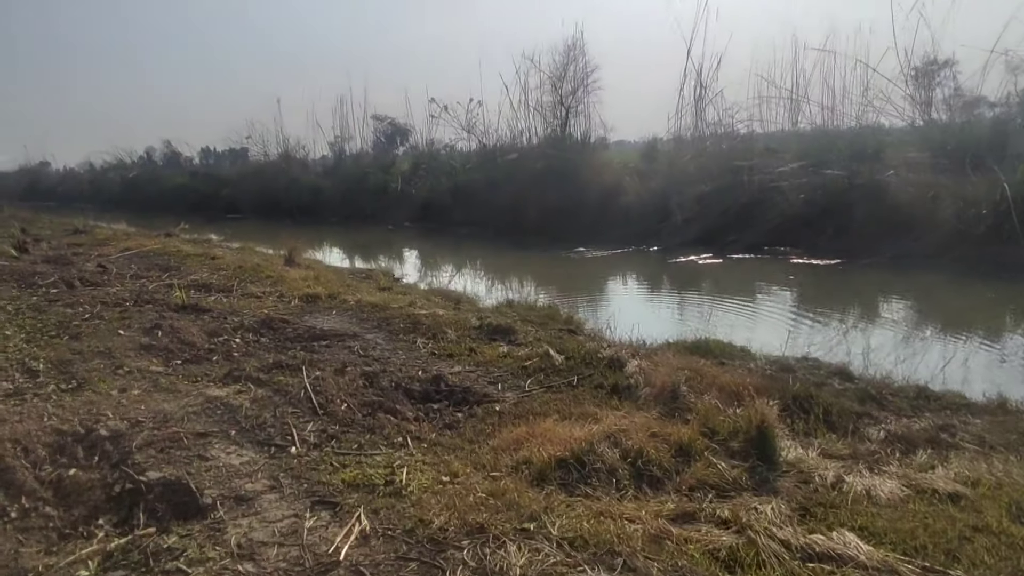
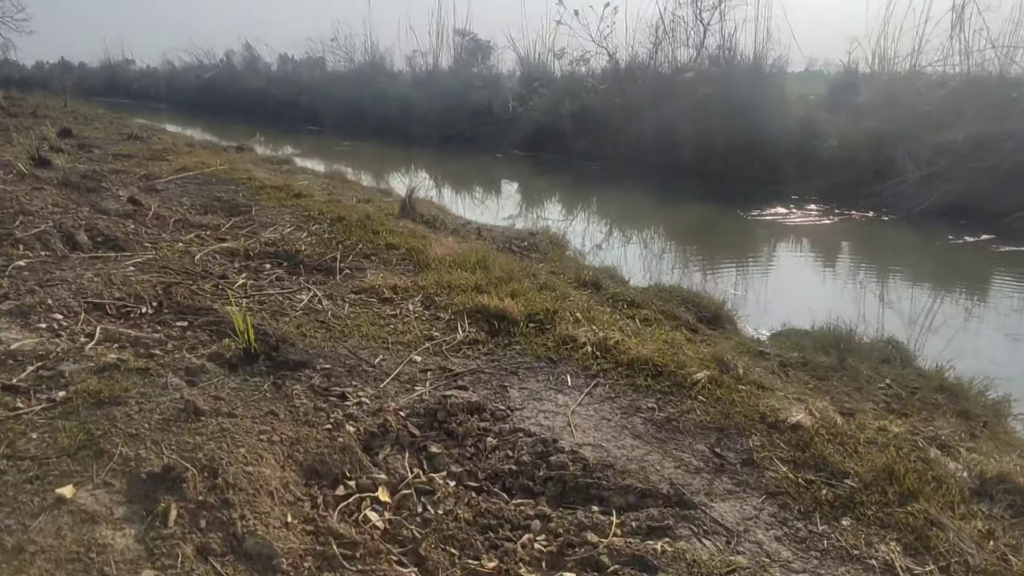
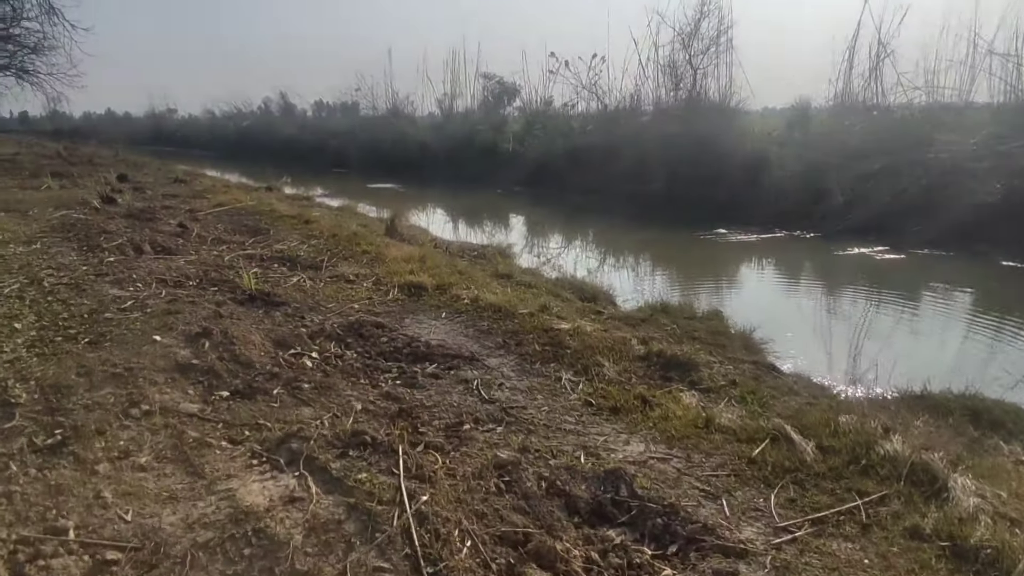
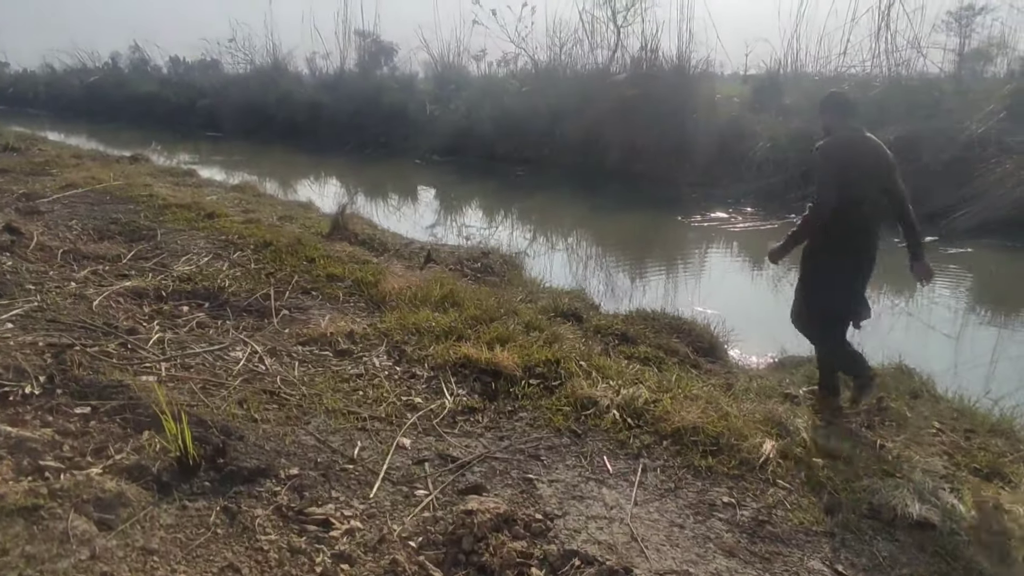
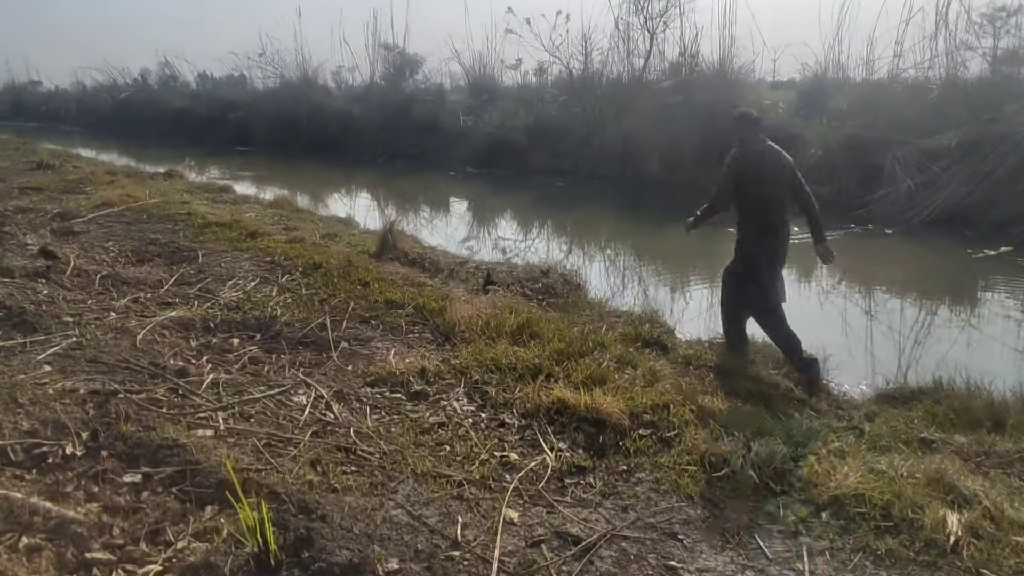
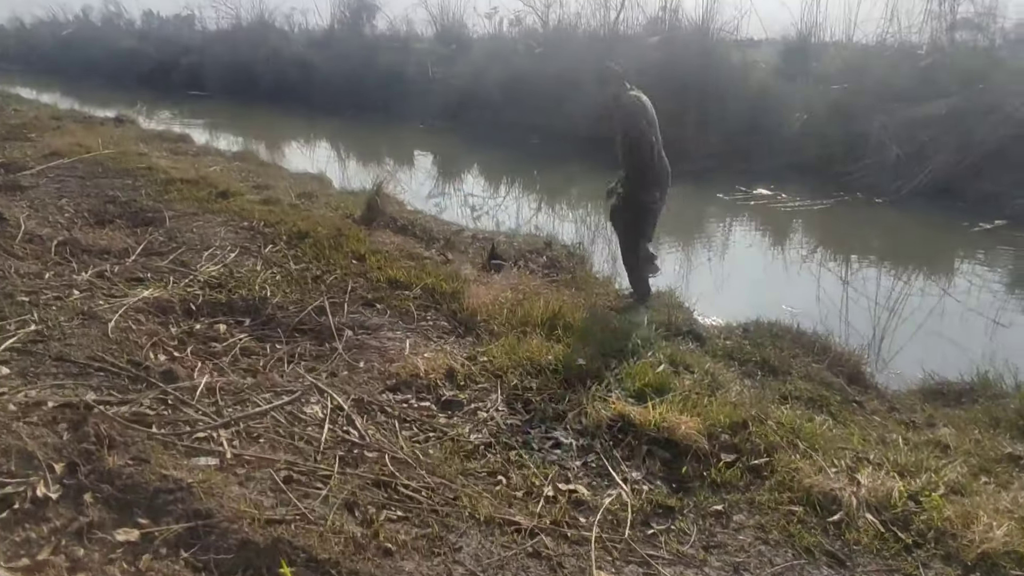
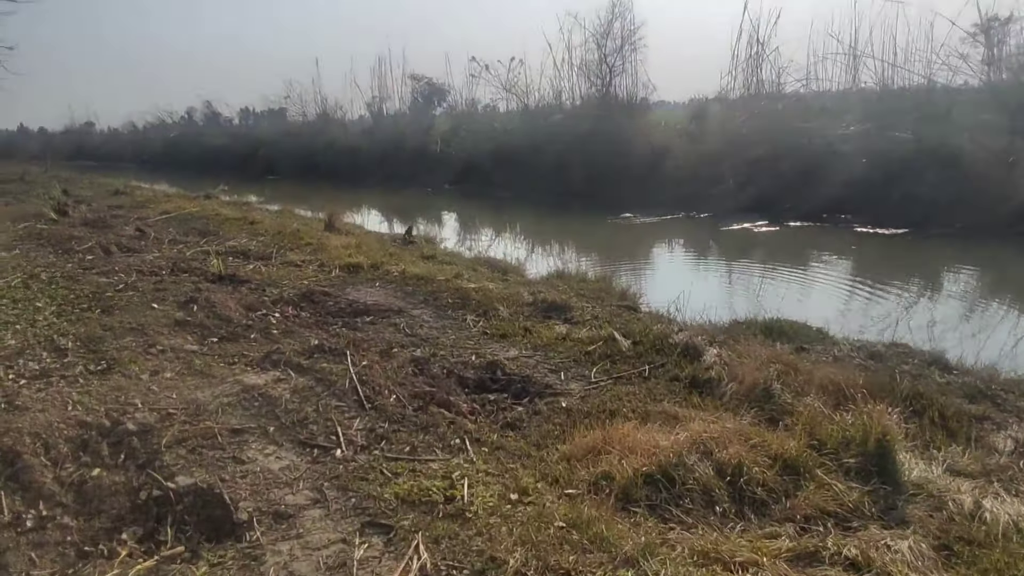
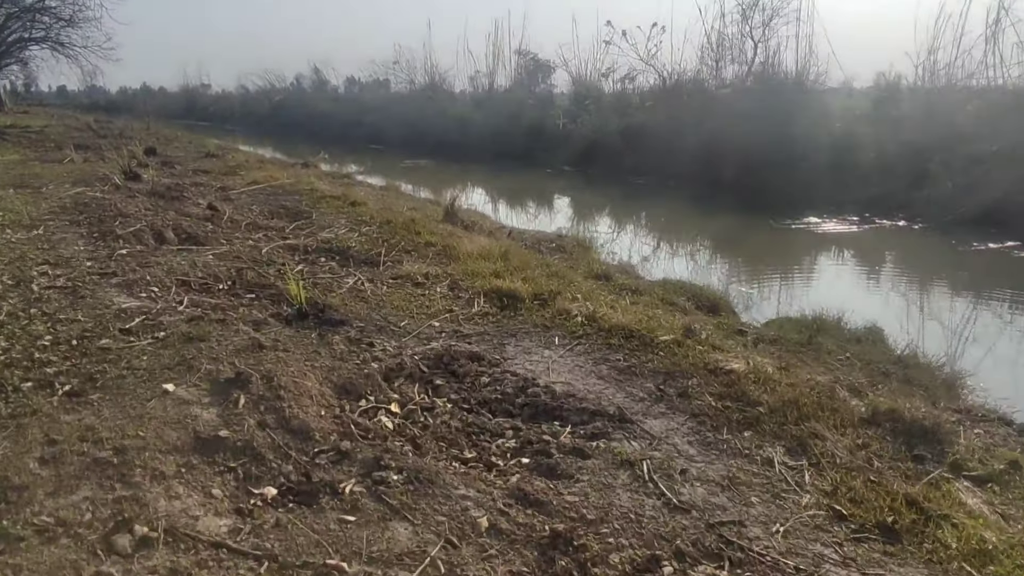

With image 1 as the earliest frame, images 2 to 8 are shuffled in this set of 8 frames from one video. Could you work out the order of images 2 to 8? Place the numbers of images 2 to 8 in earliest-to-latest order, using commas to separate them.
7, 3, 8, 2, 4, 5, 6
